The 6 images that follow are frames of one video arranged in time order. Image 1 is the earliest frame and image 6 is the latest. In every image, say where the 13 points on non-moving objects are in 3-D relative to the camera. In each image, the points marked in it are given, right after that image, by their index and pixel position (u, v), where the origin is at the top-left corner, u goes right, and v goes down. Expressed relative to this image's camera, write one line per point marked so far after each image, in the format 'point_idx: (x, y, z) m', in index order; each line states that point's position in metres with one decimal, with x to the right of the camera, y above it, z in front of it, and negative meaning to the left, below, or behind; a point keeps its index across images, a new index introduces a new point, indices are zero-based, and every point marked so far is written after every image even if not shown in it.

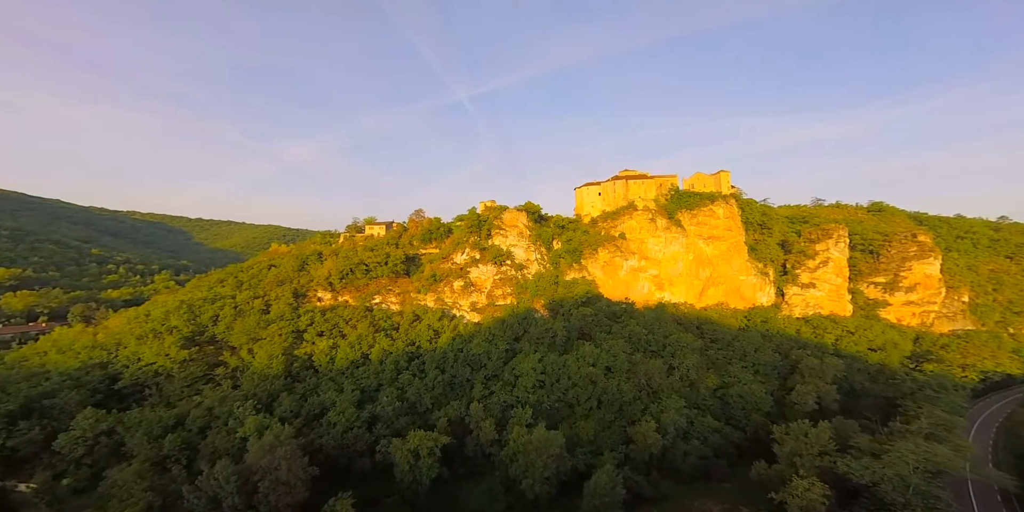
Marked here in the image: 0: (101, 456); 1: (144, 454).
0: (-16.6, -8.0, +19.3) m
1: (-14.7, -7.8, +19.0) m
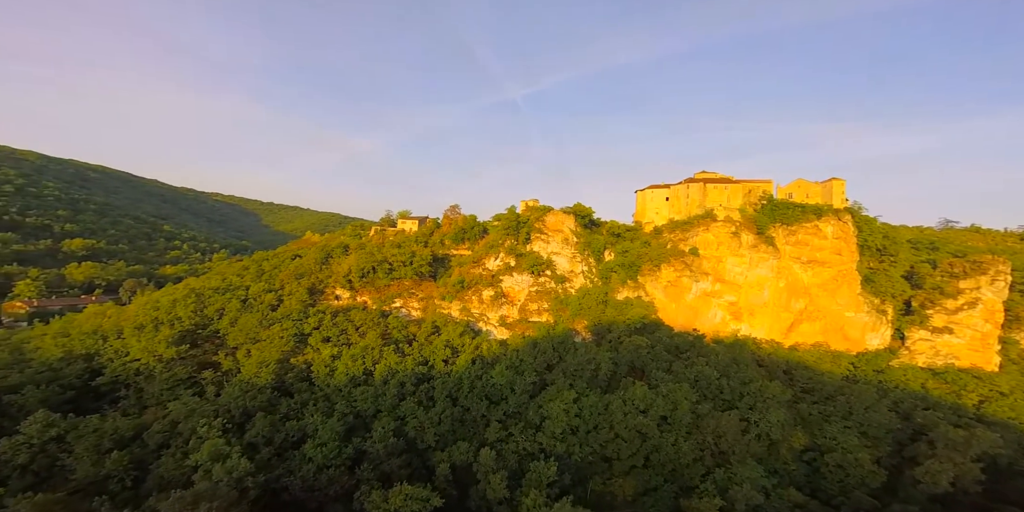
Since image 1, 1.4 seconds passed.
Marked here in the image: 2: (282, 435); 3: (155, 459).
0: (-16.4, -7.3, +16.6) m
1: (-14.5, -7.3, +16.1) m
2: (-8.9, -6.9, +18.5) m
3: (-12.9, -7.3, +17.2) m
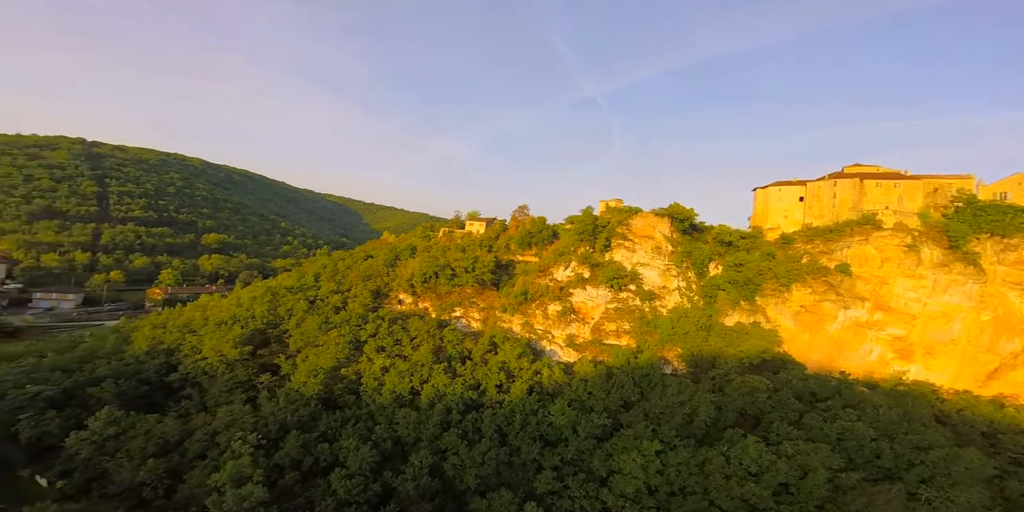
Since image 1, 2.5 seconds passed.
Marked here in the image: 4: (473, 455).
0: (-14.8, -7.4, +17.1) m
1: (-13.1, -7.4, +16.1) m
2: (-7.1, -7.2, +17.0) m
3: (-11.3, -7.5, +16.8) m
4: (-1.4, -7.3, +17.5) m
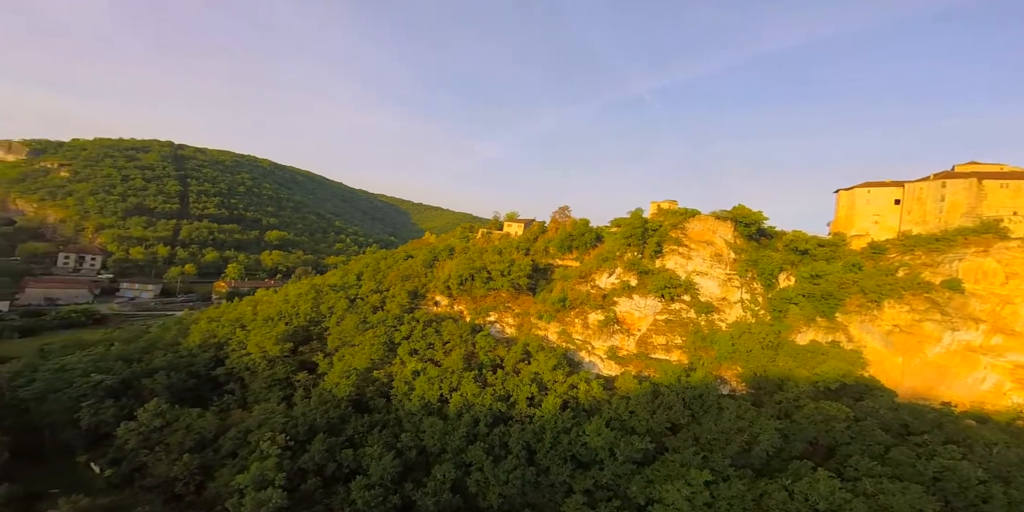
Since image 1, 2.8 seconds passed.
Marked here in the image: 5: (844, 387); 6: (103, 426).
0: (-13.8, -7.4, +17.8) m
1: (-12.3, -7.4, +16.6) m
2: (-6.2, -7.3, +16.7) m
3: (-10.4, -7.5, +17.1) m
4: (-0.5, -7.4, +16.4) m
5: (+13.2, -5.0, +19.1) m
6: (-16.3, -6.8, +19.2) m
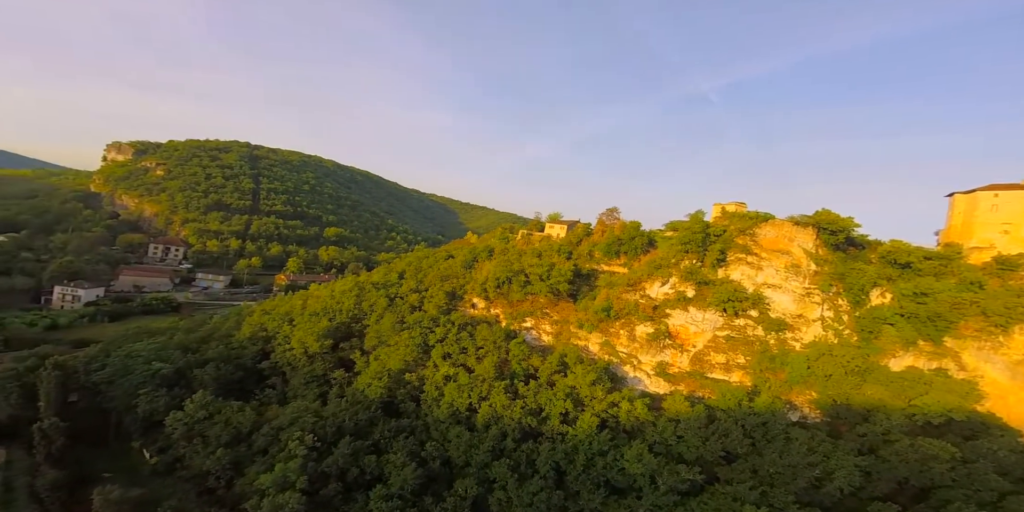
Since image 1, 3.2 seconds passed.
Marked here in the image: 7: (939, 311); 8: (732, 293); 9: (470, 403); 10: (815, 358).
0: (-12.7, -7.3, +18.5) m
1: (-11.3, -7.3, +17.1) m
2: (-5.3, -7.3, +16.4) m
3: (-9.4, -7.5, +17.3) m
4: (+0.4, -7.6, +15.2) m
5: (+14.2, -5.4, +16.0) m
6: (-15.0, -6.6, +20.2) m
7: (+15.4, -1.3, +17.6) m
8: (+9.0, -1.2, +19.4) m
9: (-1.6, -5.6, +18.4) m
10: (+11.2, -3.6, +18.1) m
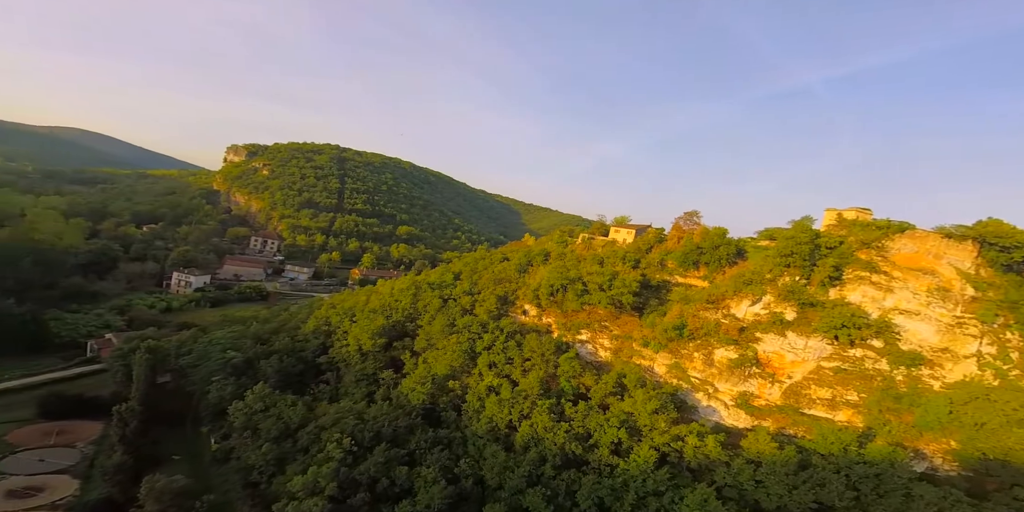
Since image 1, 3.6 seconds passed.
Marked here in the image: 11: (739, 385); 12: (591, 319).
0: (-11.0, -7.2, +19.3) m
1: (-9.9, -7.3, +17.7) m
2: (-4.1, -7.4, +15.9) m
3: (-7.9, -7.5, +17.5) m
4: (+1.2, -7.9, +13.7) m
5: (+15.1, -6.0, +12.0) m
6: (-12.9, -6.4, +21.4) m
7: (+16.6, -1.9, +13.3) m
8: (+10.7, -1.7, +16.2) m
9: (-0.1, -5.8, +17.2) m
10: (+12.5, -4.1, +14.5) m
11: (+7.5, -4.4, +17.1) m
12: (+3.2, -2.5, +19.9) m
